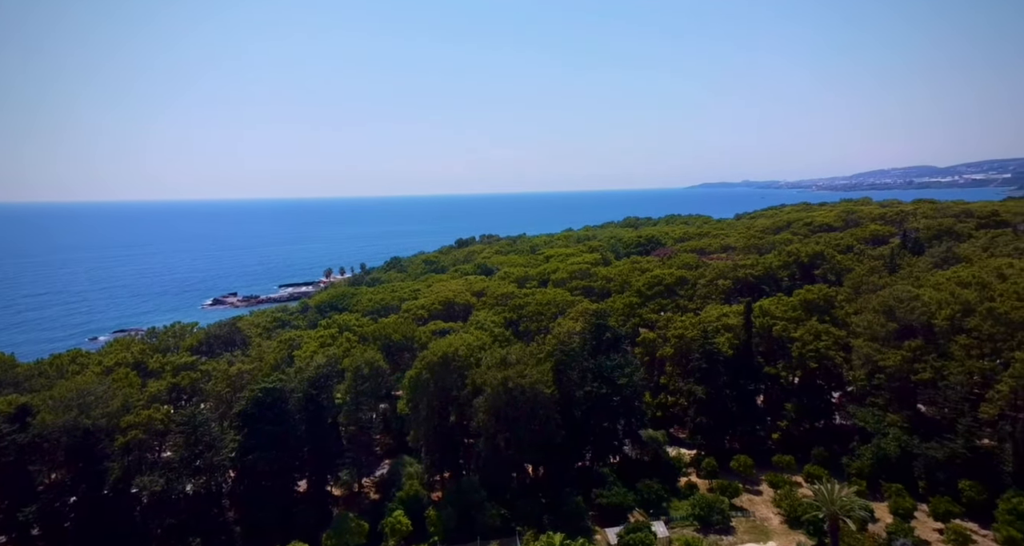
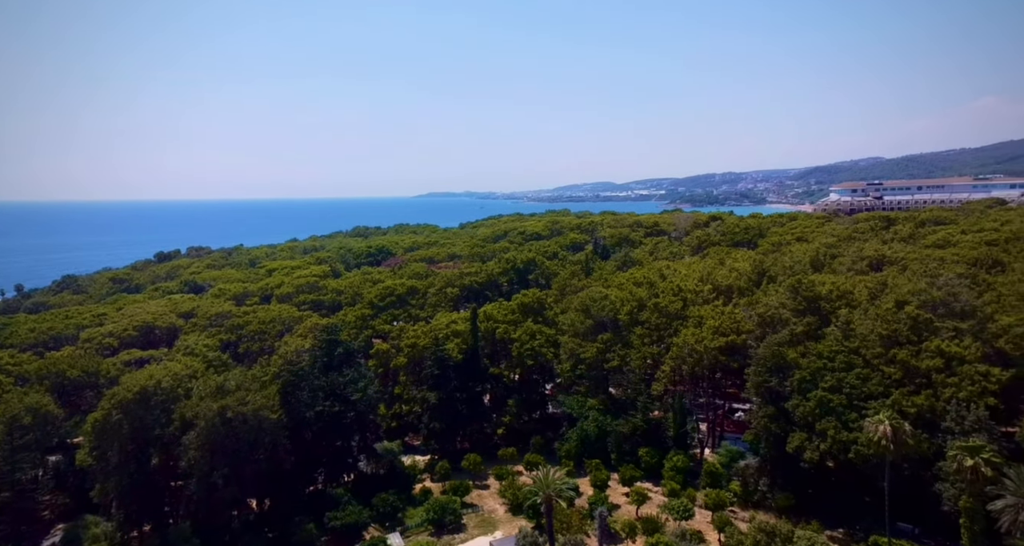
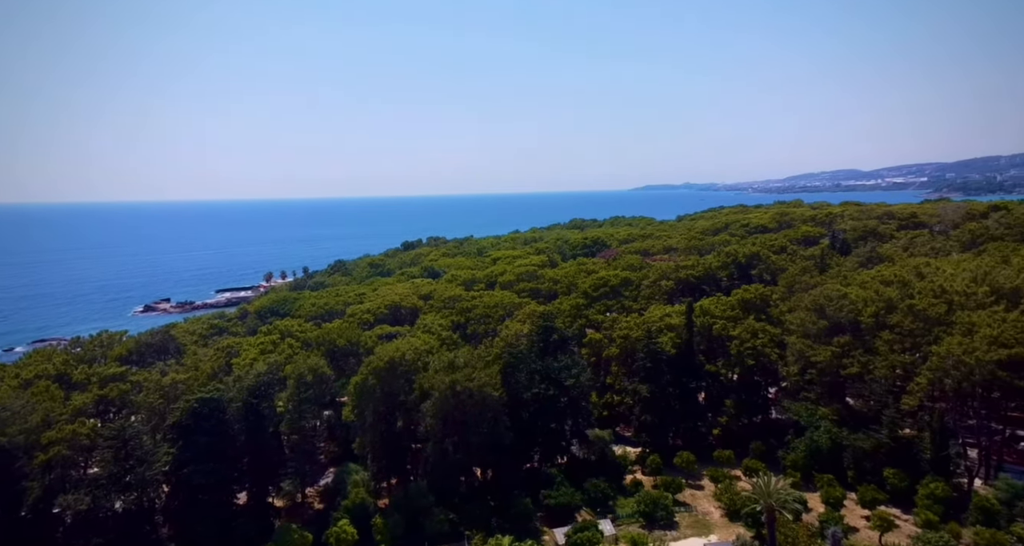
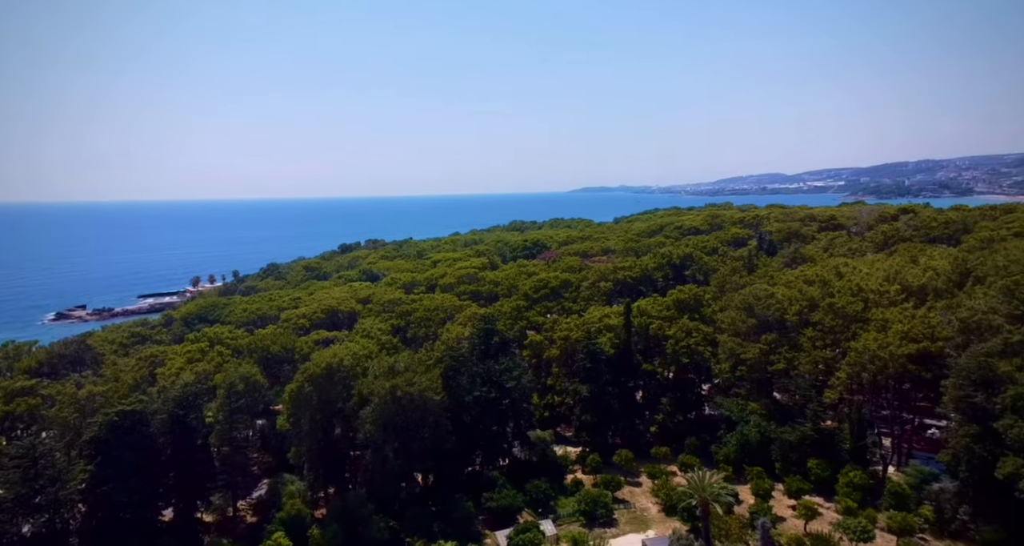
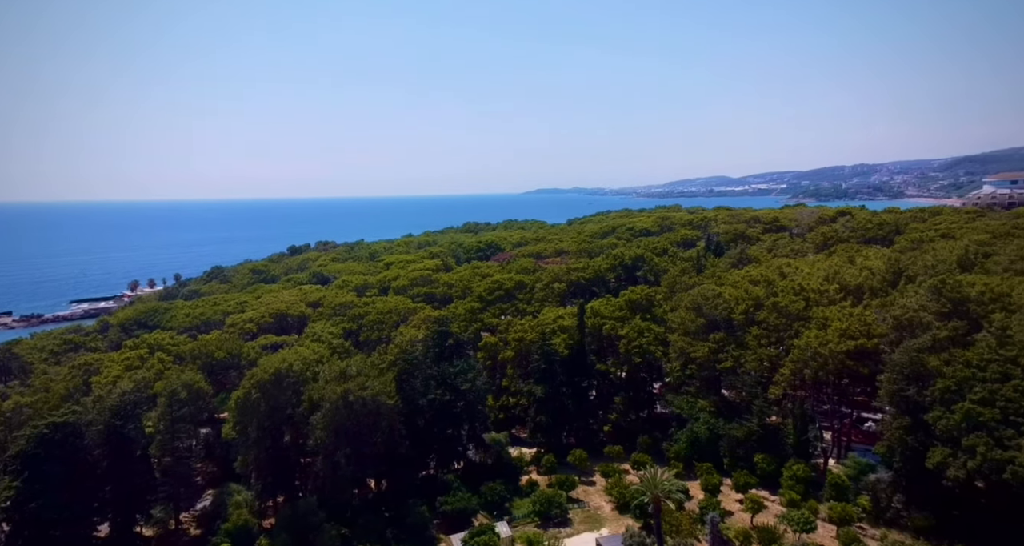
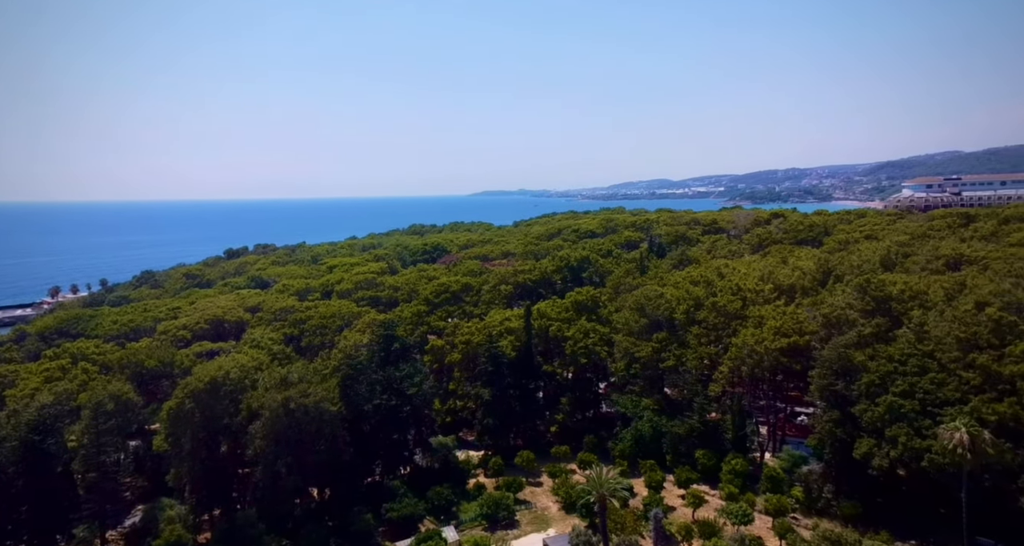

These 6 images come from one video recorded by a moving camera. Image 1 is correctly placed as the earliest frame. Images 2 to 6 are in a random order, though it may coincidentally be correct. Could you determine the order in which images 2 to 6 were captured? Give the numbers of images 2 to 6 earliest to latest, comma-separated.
3, 4, 5, 6, 2
